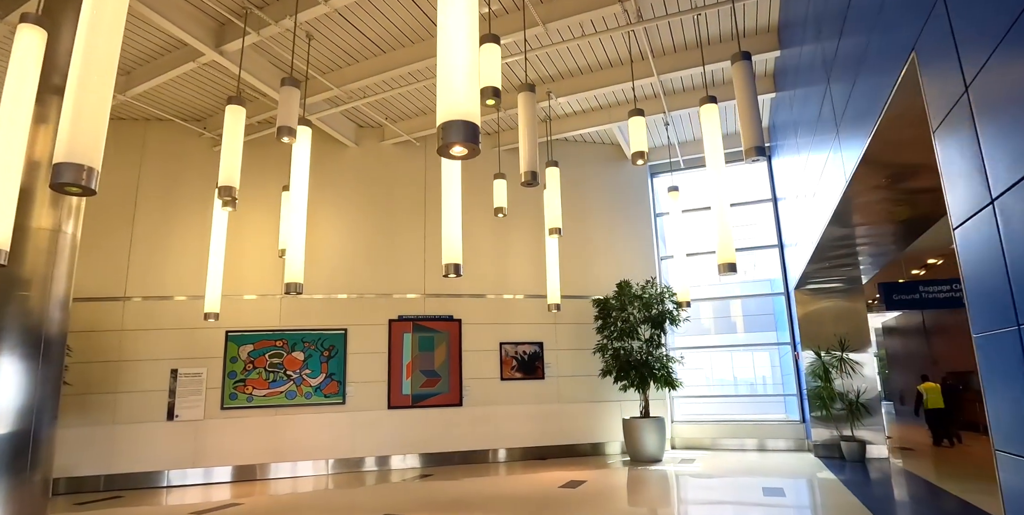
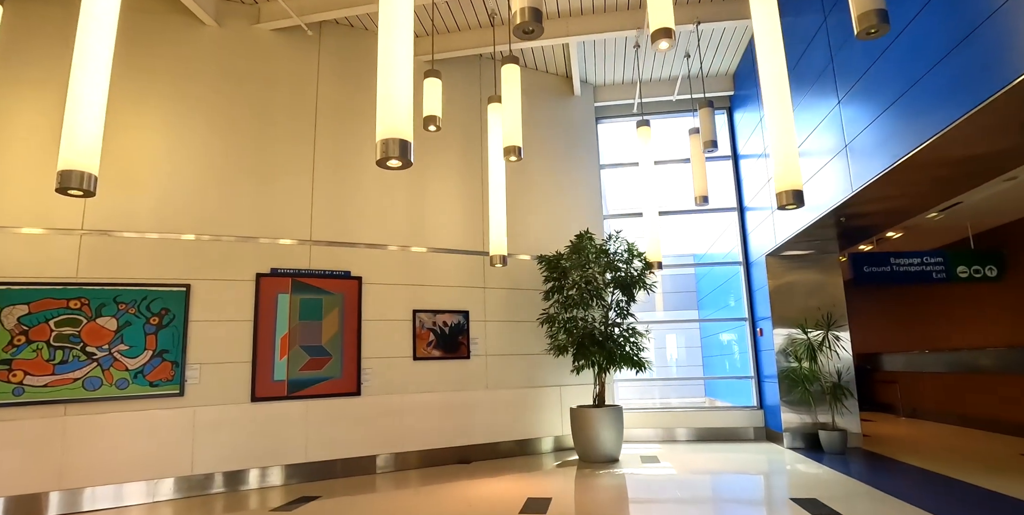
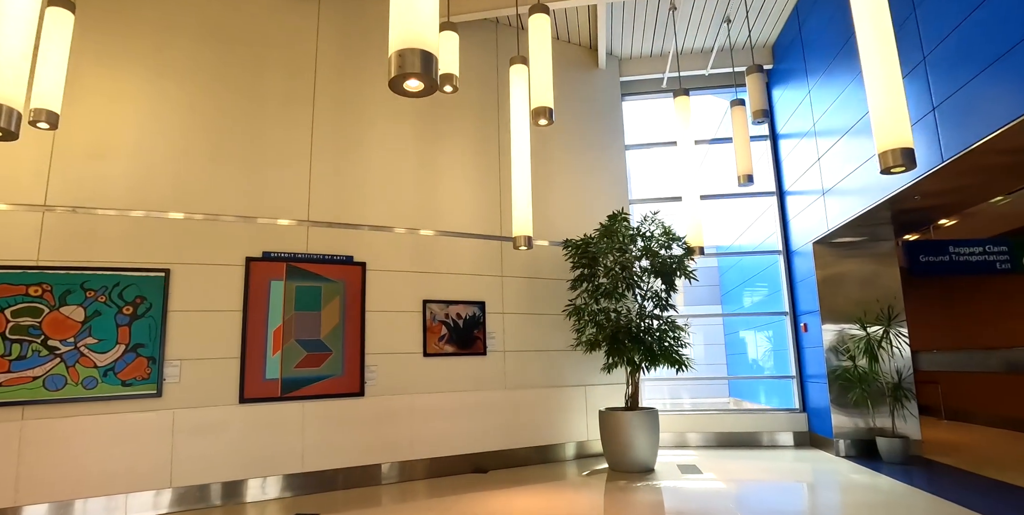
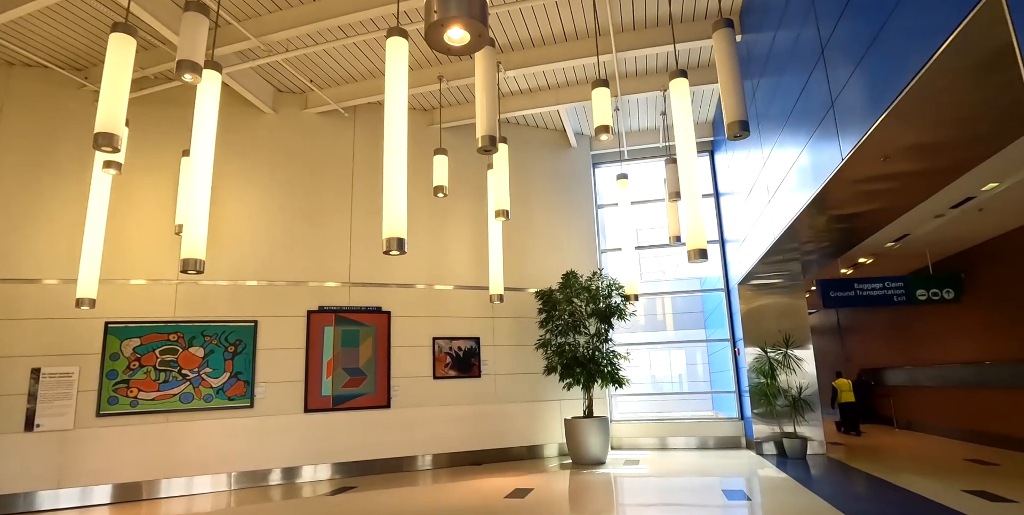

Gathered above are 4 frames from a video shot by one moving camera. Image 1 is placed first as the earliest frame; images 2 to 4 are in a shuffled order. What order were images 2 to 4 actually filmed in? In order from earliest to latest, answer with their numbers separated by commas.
4, 2, 3
